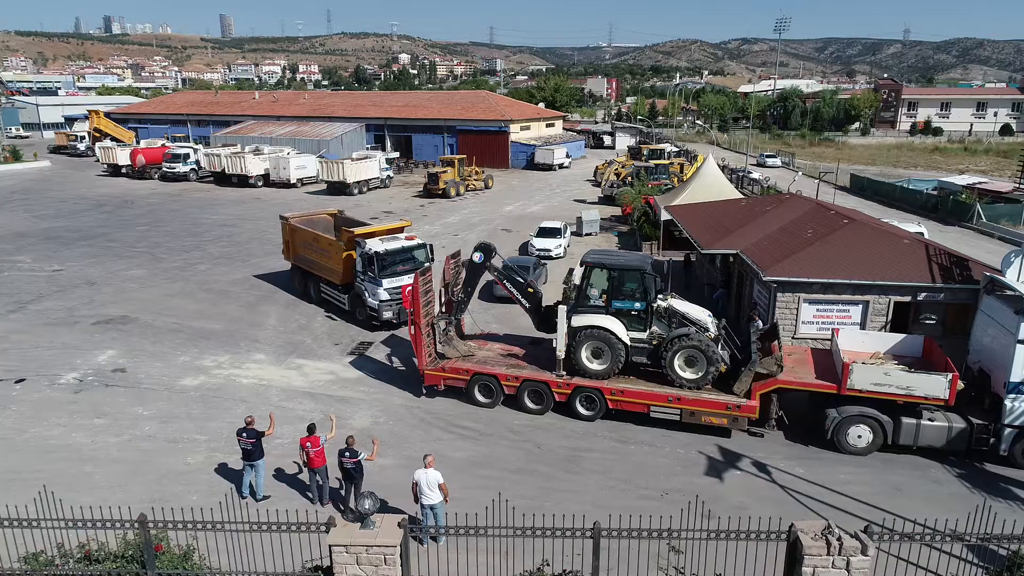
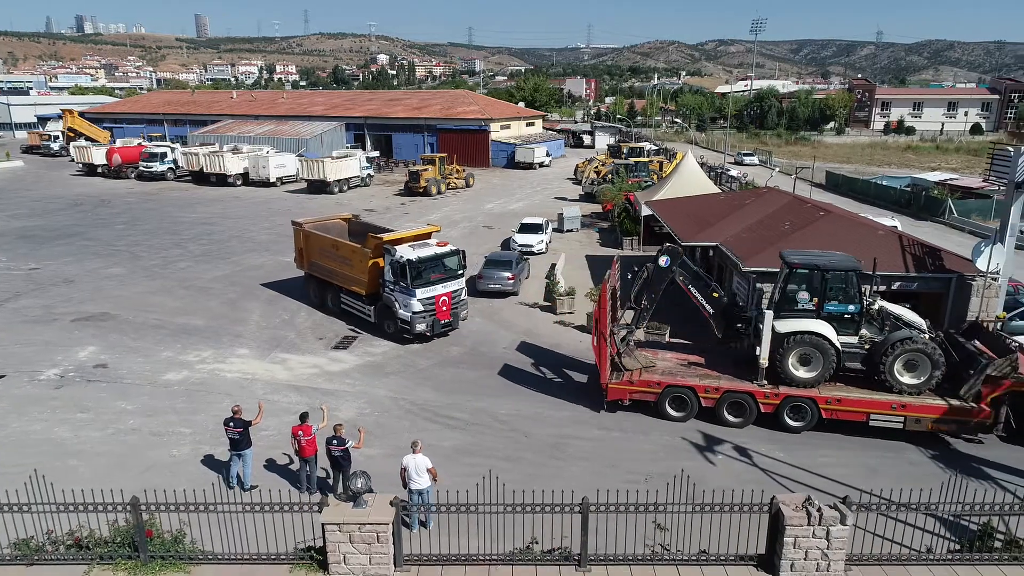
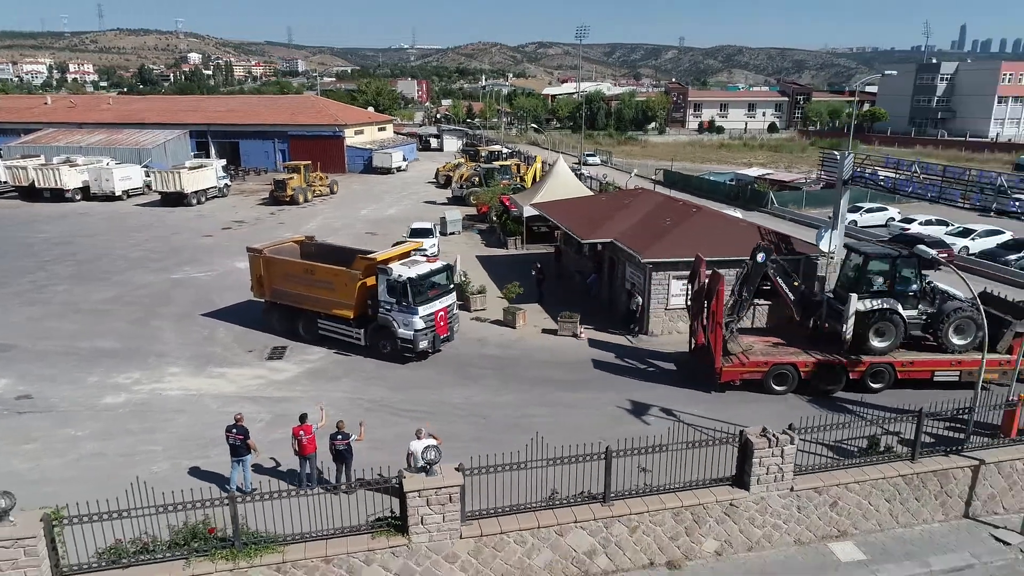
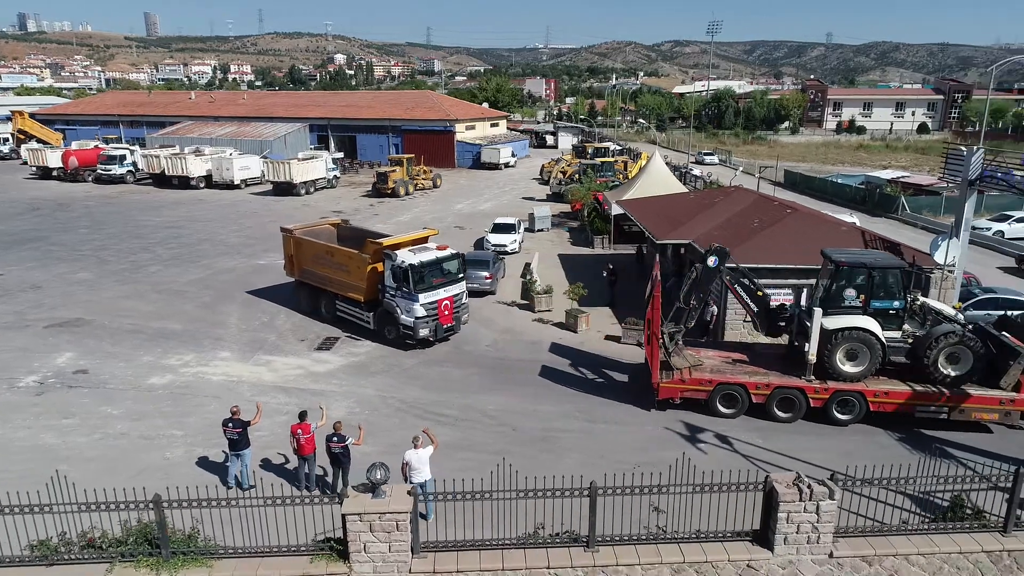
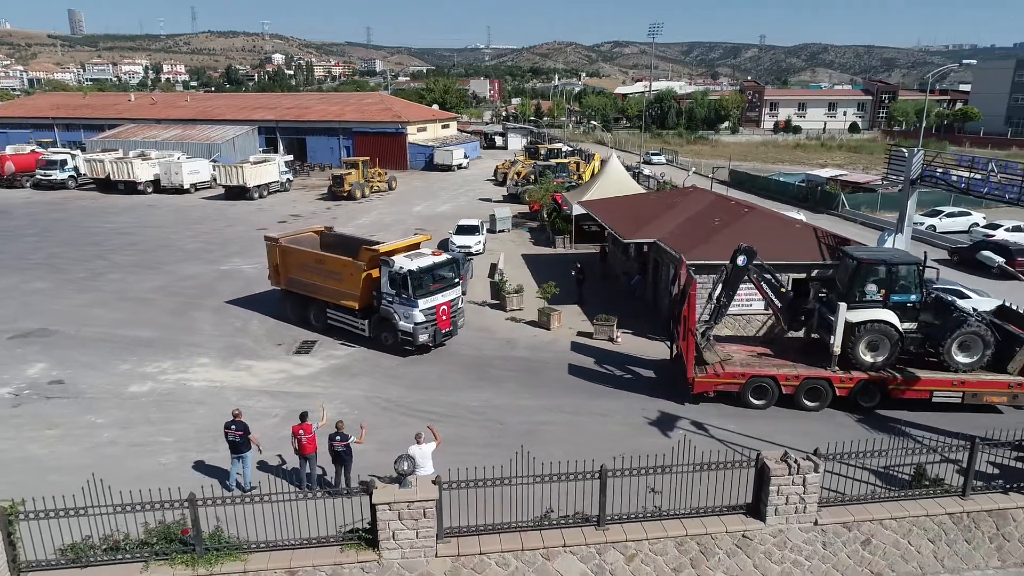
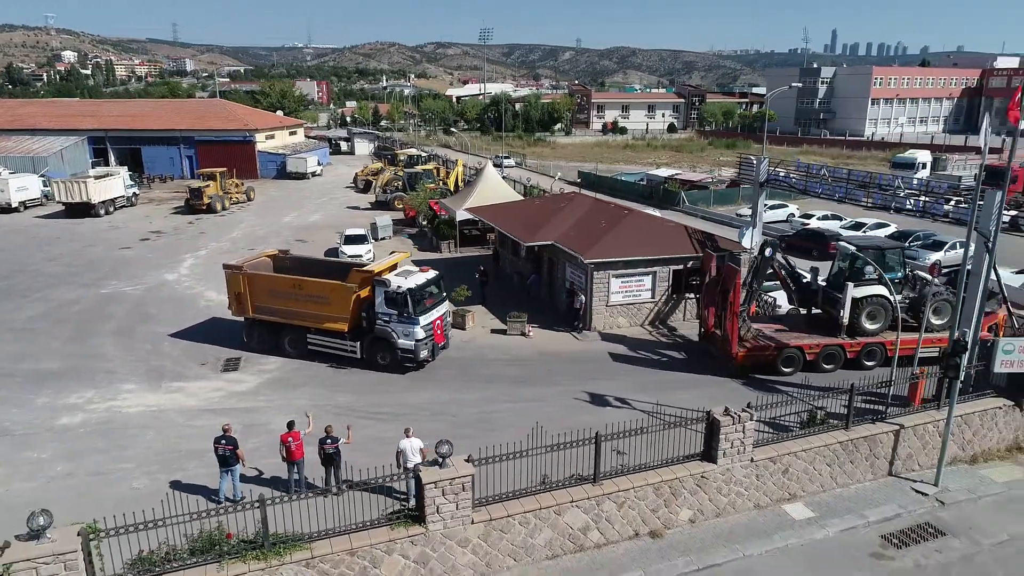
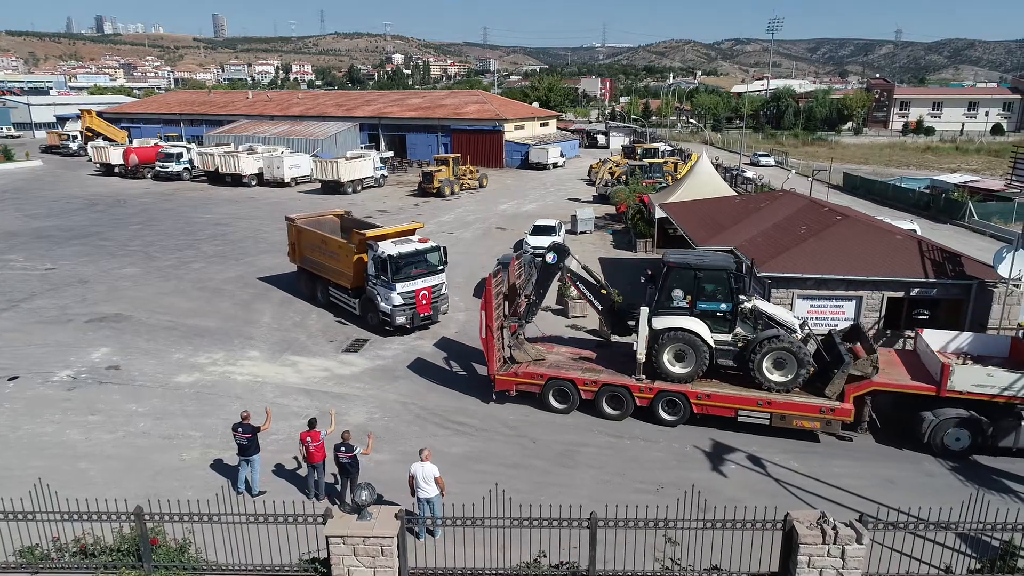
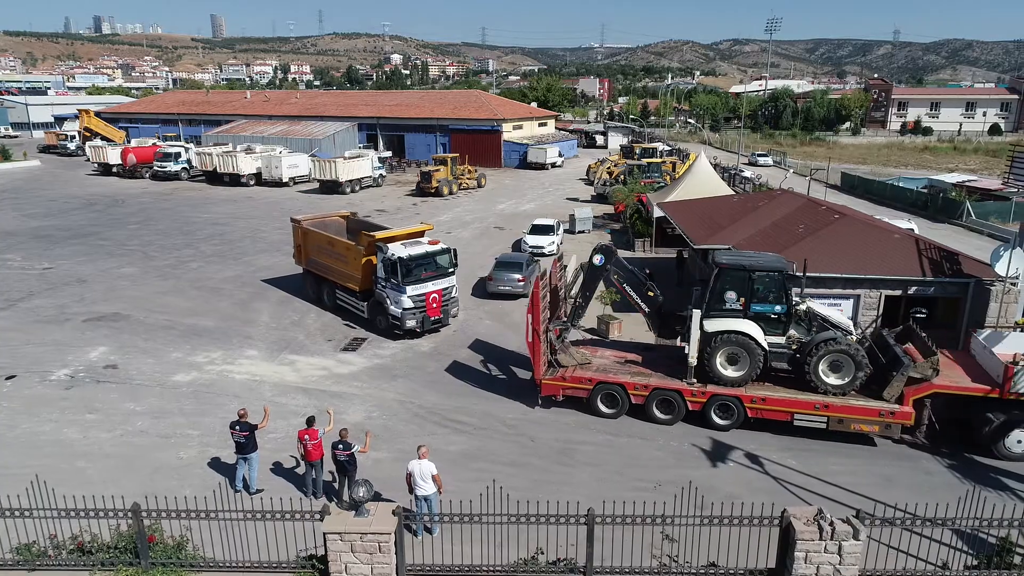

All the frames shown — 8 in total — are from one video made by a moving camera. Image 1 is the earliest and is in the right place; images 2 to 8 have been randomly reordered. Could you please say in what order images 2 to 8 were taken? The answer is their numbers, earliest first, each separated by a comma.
7, 8, 2, 4, 5, 3, 6
